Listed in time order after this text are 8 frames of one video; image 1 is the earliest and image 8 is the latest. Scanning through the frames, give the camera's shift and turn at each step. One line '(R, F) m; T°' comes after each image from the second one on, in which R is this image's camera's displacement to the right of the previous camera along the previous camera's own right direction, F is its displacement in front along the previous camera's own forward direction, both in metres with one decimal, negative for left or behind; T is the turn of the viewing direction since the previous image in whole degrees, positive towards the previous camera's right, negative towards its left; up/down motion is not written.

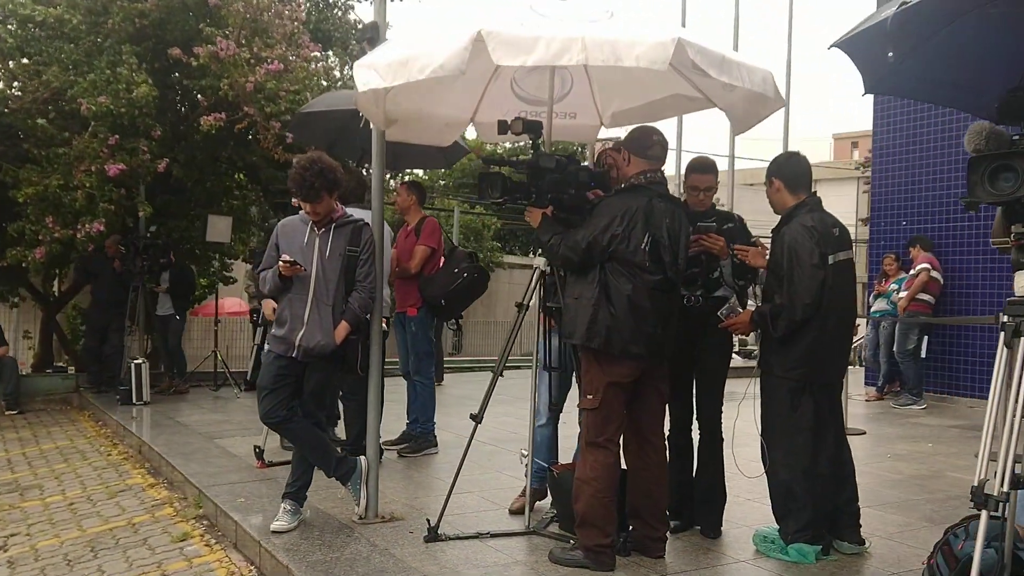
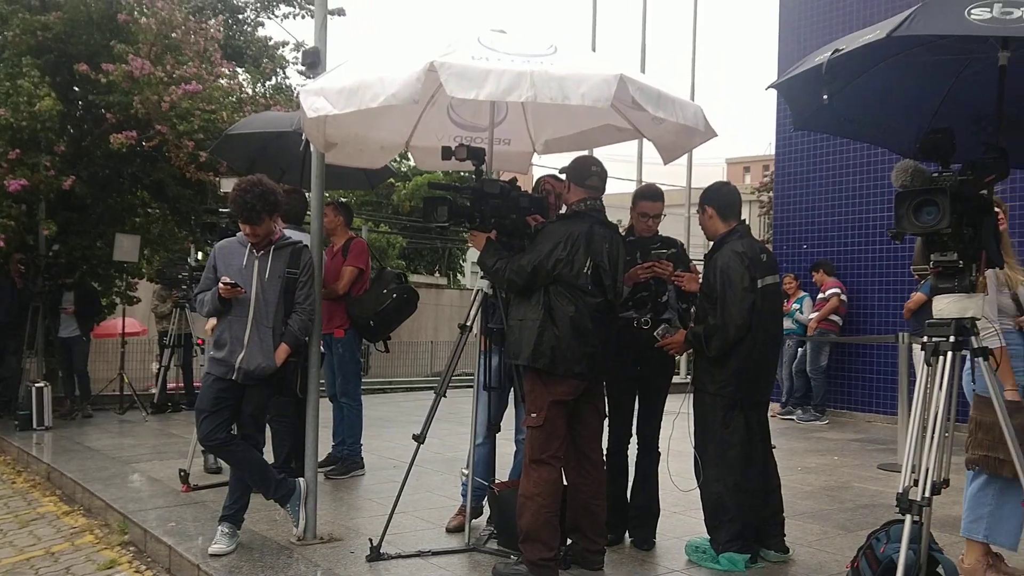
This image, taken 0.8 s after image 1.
(-0.2, -0.1) m; +7°
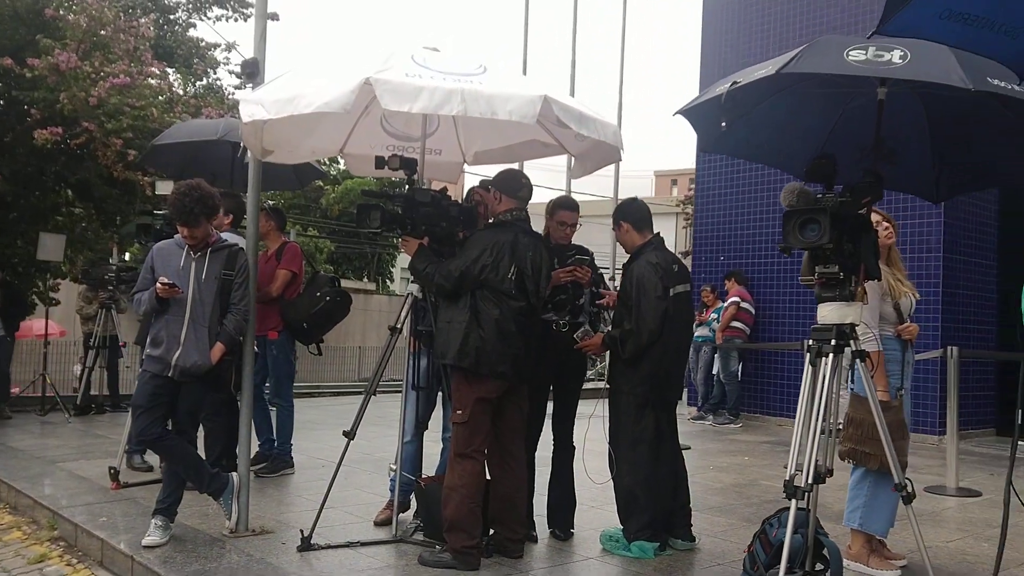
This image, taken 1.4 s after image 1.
(0.0, -0.3) m; +5°
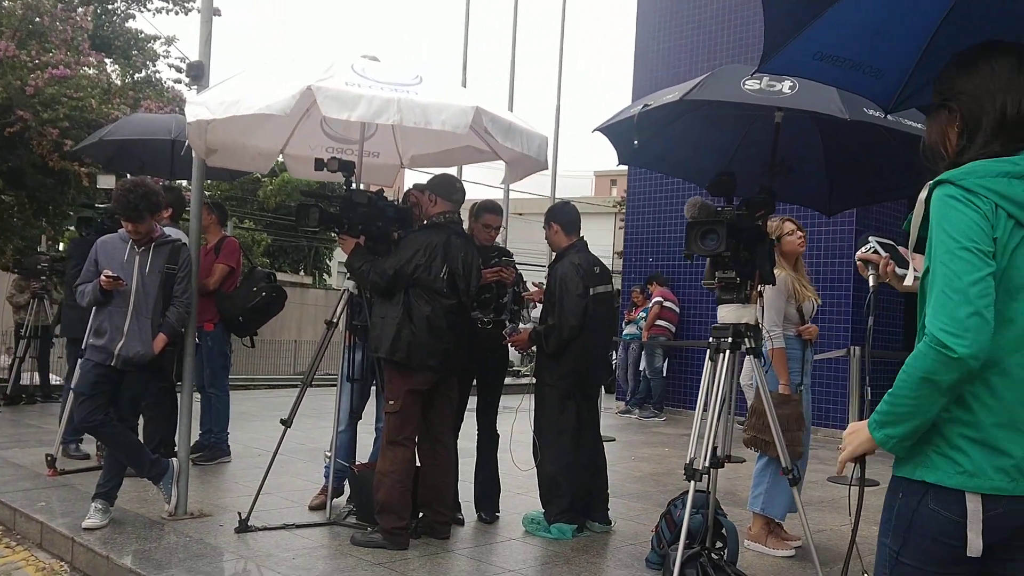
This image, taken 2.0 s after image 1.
(0.0, -0.3) m; +4°
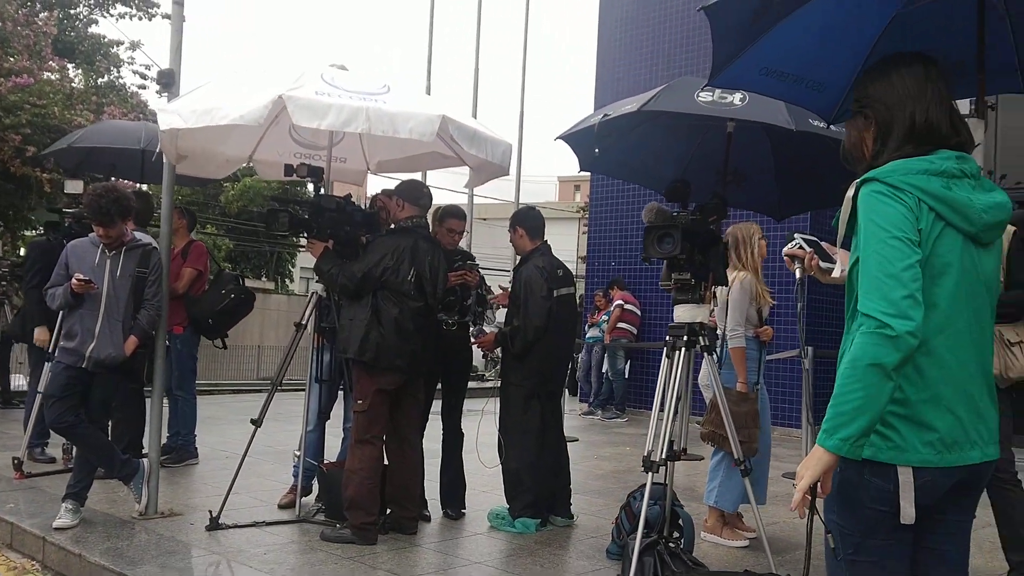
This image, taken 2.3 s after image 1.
(0.0, -0.2) m; +2°
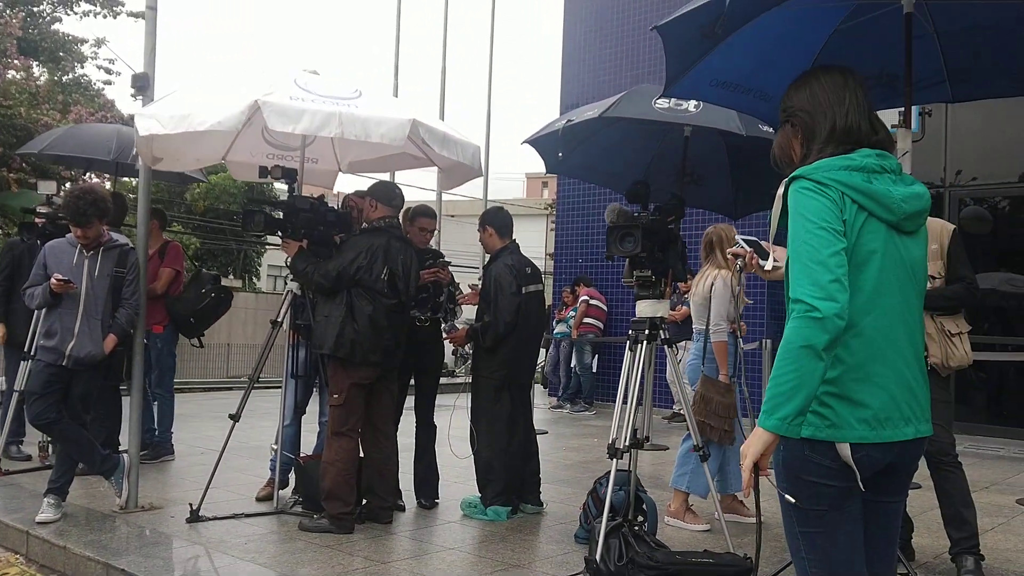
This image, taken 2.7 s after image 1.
(0.0, -0.2) m; +2°
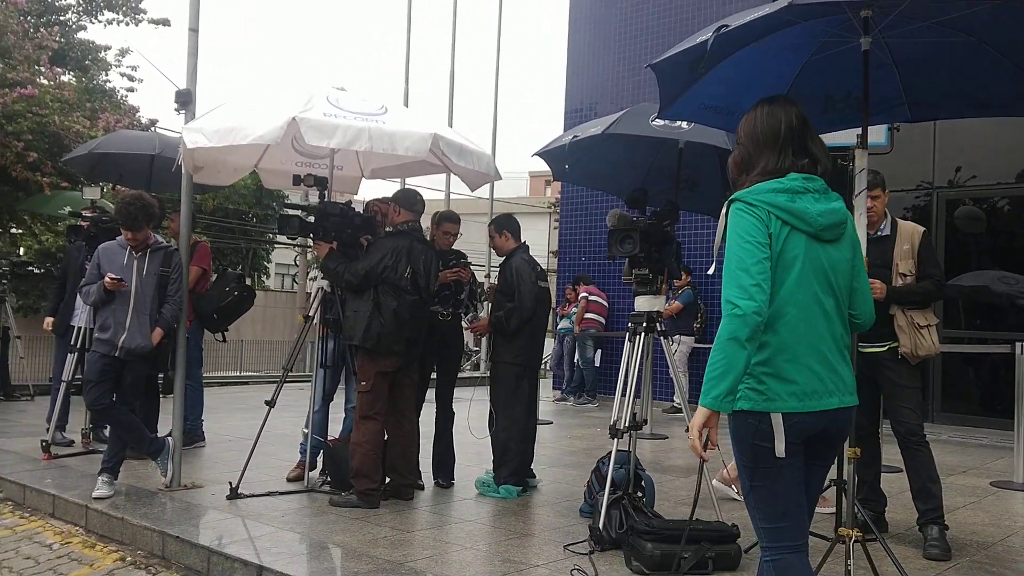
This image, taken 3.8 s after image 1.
(0.0, -0.5) m; 0°
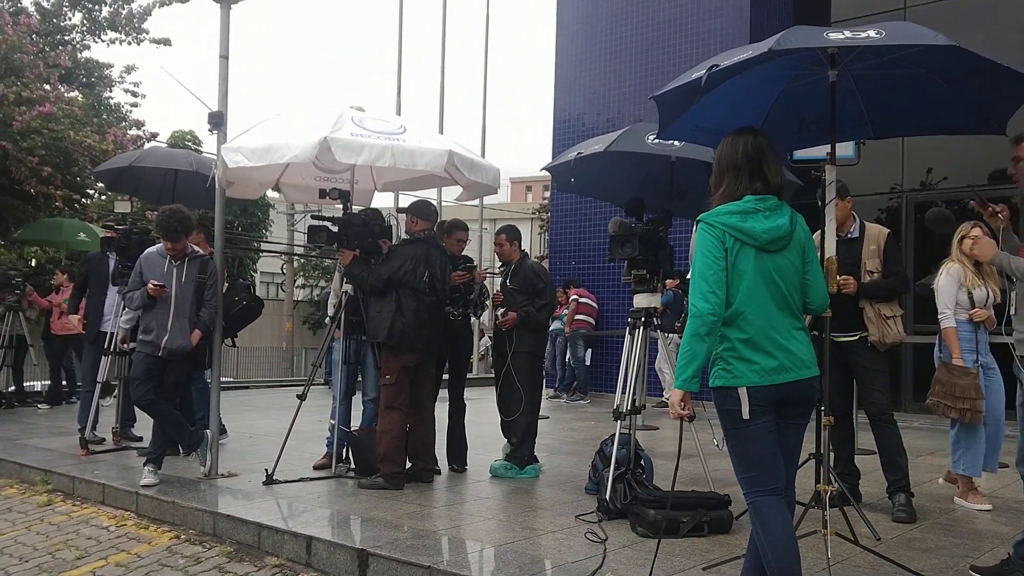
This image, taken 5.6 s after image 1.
(-0.2, -0.5) m; +1°
